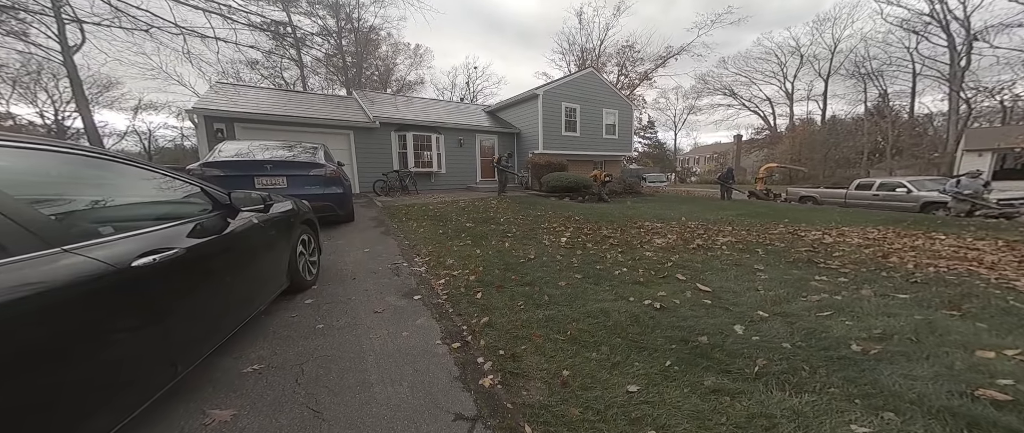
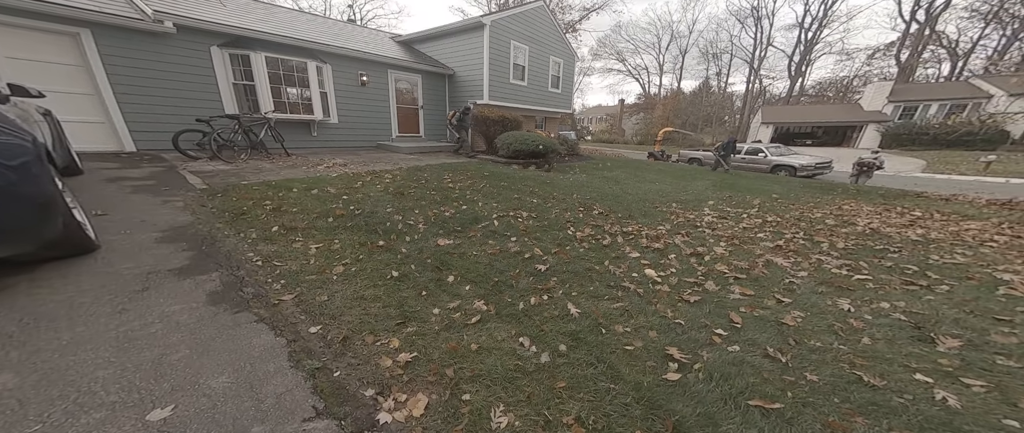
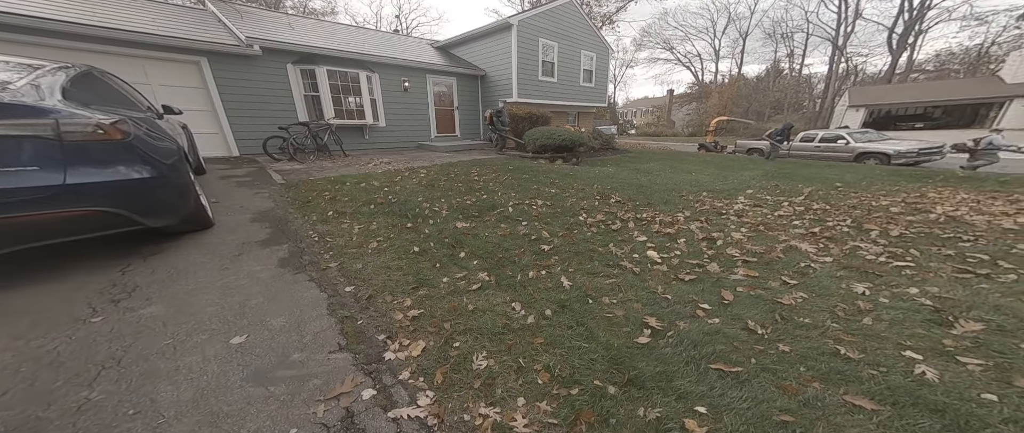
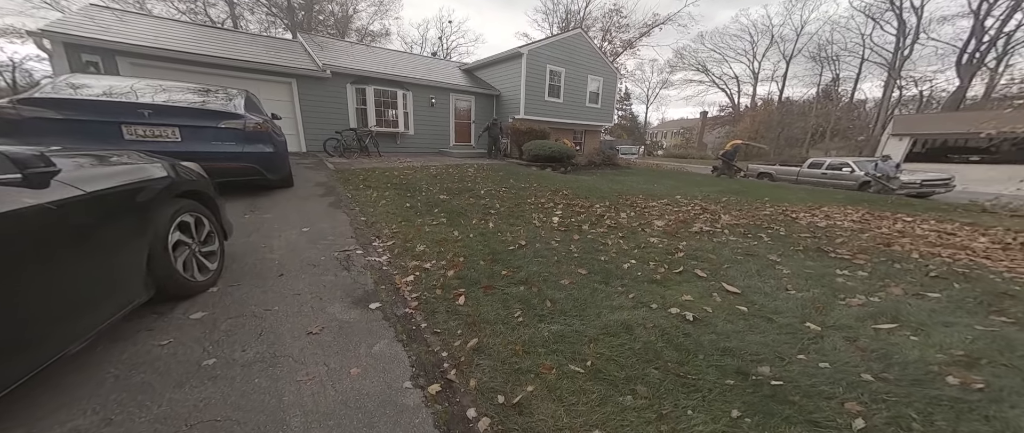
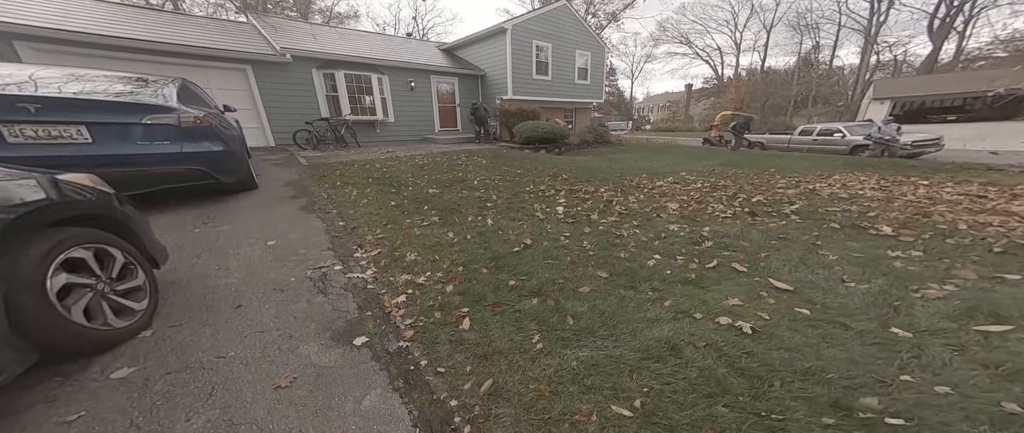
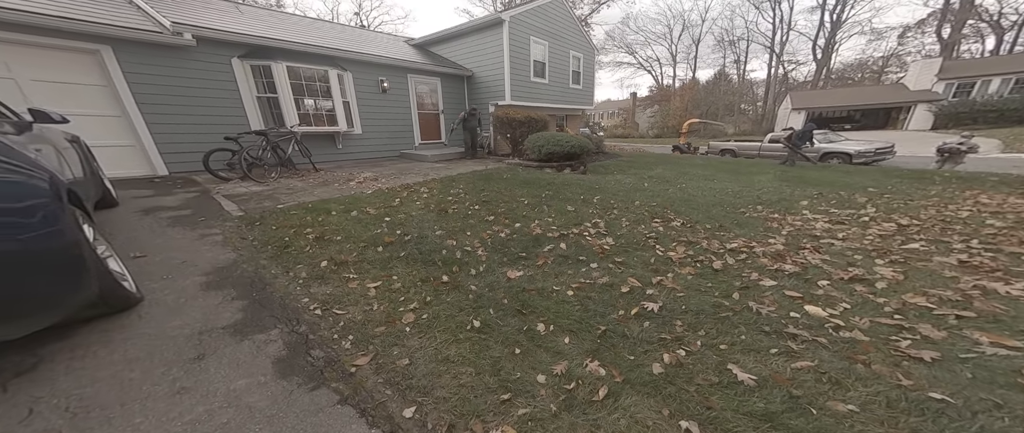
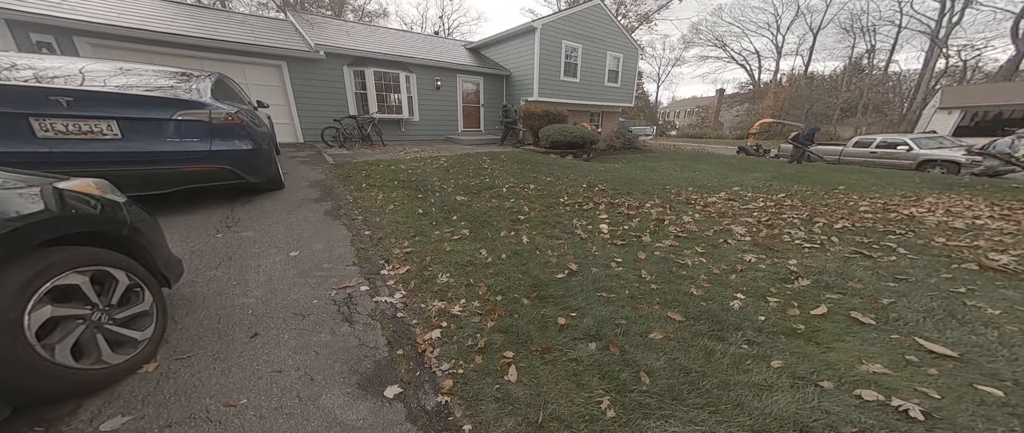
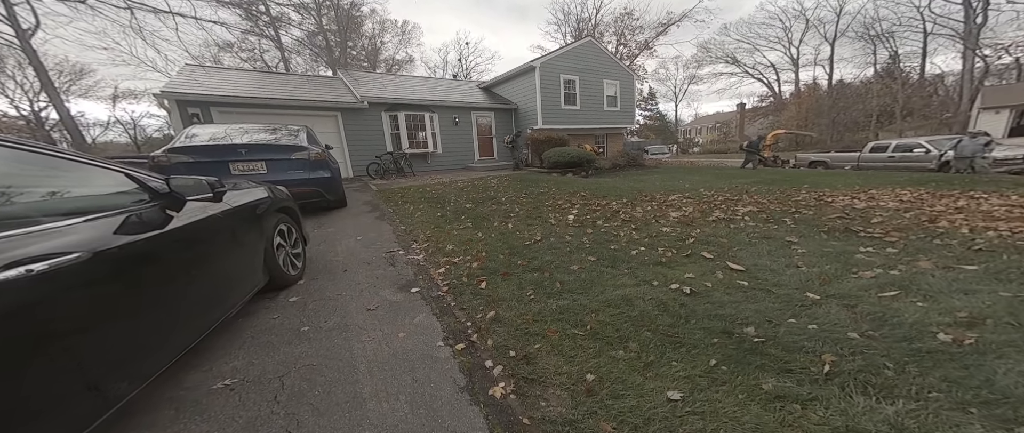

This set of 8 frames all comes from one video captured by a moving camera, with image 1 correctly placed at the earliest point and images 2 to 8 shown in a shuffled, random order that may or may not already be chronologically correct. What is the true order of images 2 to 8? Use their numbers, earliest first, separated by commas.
8, 4, 5, 7, 3, 2, 6
